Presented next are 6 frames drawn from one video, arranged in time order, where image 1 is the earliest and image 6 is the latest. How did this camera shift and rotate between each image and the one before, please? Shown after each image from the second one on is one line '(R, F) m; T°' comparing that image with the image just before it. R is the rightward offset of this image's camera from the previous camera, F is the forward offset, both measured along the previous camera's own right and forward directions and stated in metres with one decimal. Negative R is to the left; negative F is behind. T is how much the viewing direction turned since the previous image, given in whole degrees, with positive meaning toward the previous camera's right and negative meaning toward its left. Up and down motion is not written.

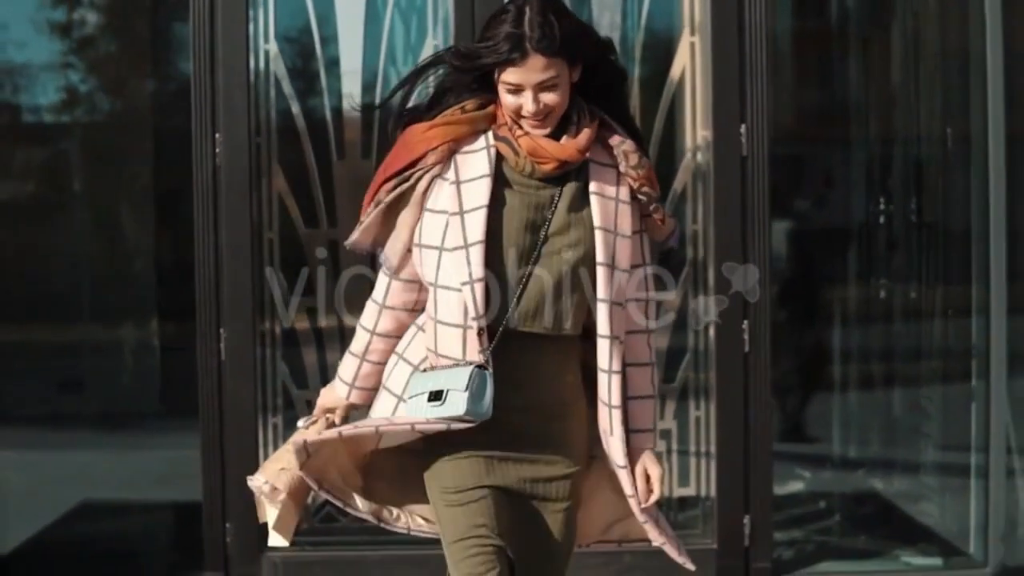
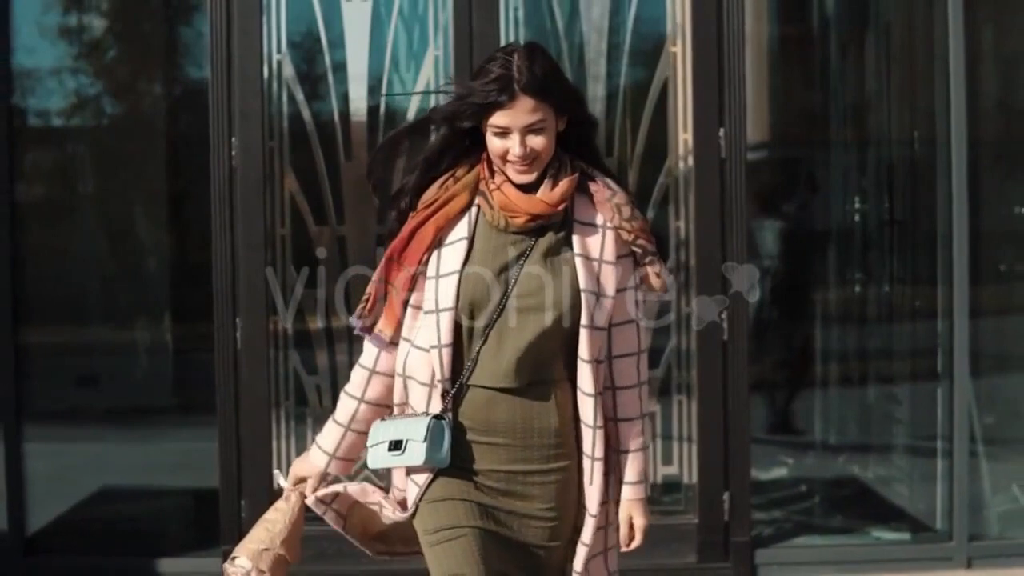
(0.0, -0.3) m; 0°
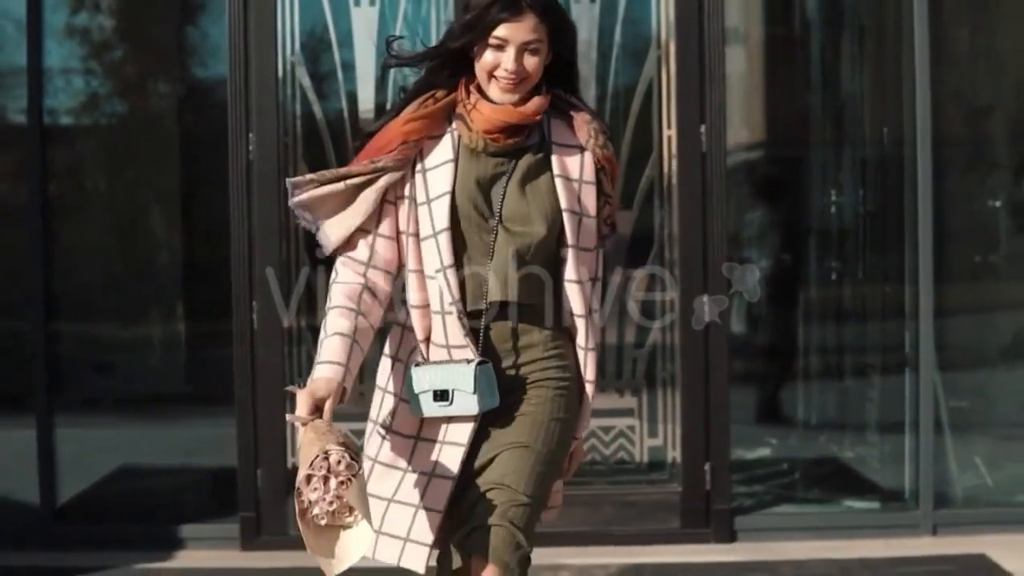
(0.0, -0.4) m; 0°
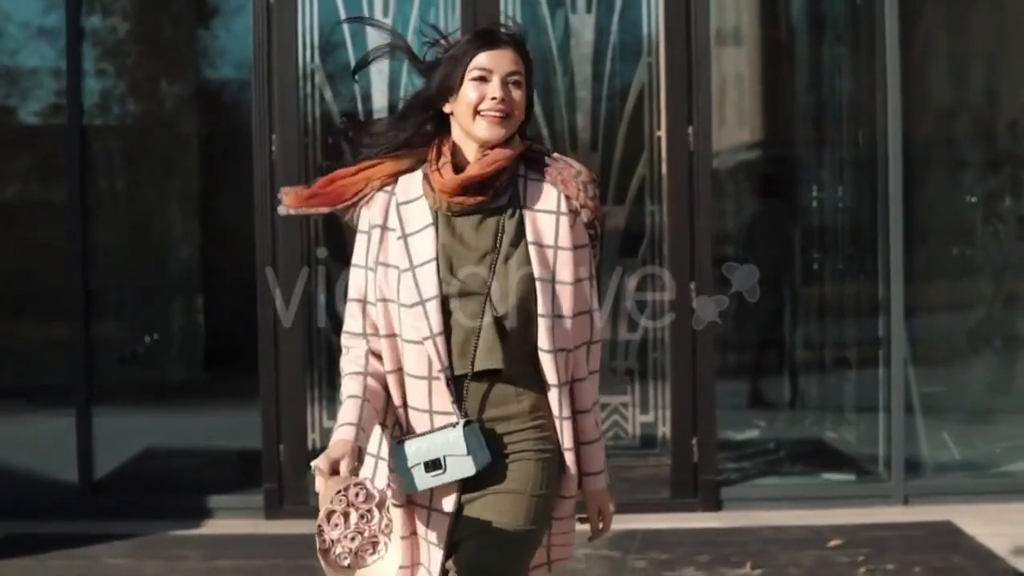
(0.0, -0.4) m; 0°
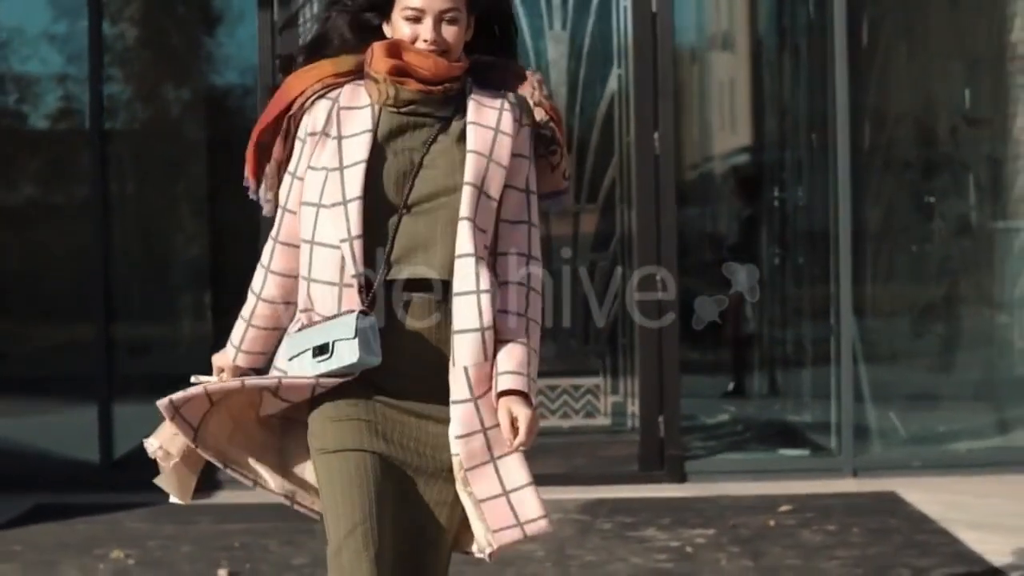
(+0.1, -0.6) m; 0°
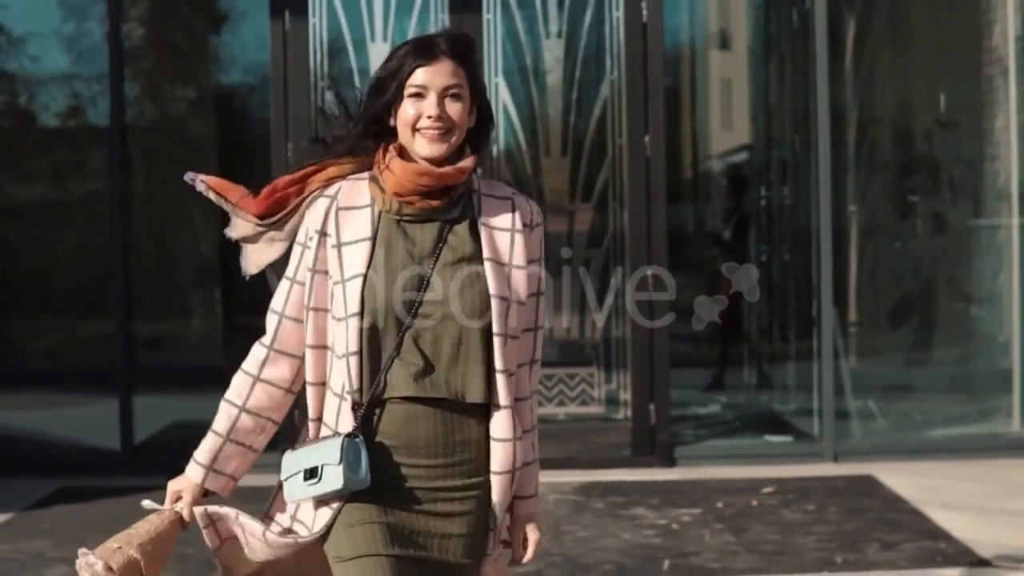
(0.0, -0.3) m; 0°
